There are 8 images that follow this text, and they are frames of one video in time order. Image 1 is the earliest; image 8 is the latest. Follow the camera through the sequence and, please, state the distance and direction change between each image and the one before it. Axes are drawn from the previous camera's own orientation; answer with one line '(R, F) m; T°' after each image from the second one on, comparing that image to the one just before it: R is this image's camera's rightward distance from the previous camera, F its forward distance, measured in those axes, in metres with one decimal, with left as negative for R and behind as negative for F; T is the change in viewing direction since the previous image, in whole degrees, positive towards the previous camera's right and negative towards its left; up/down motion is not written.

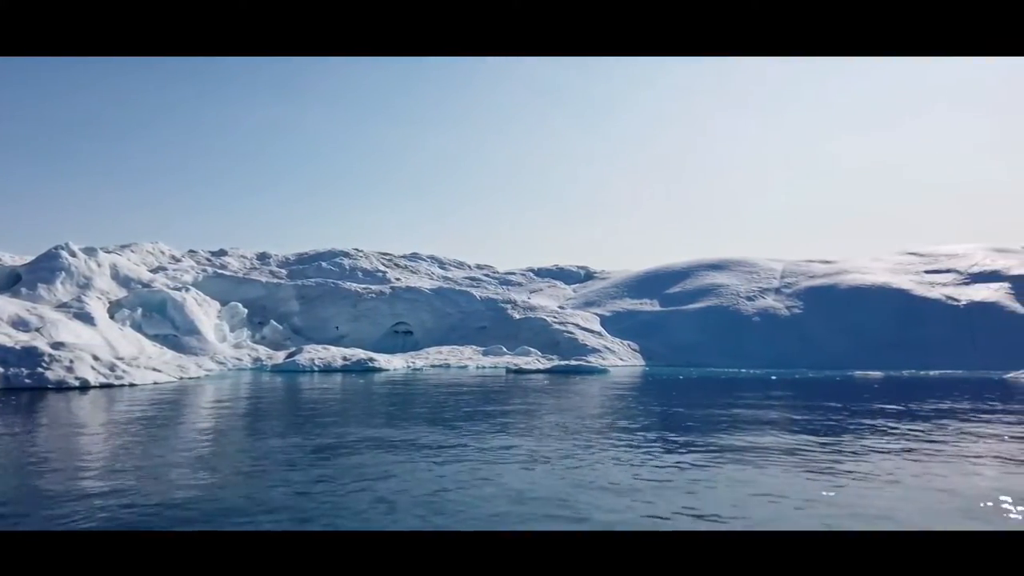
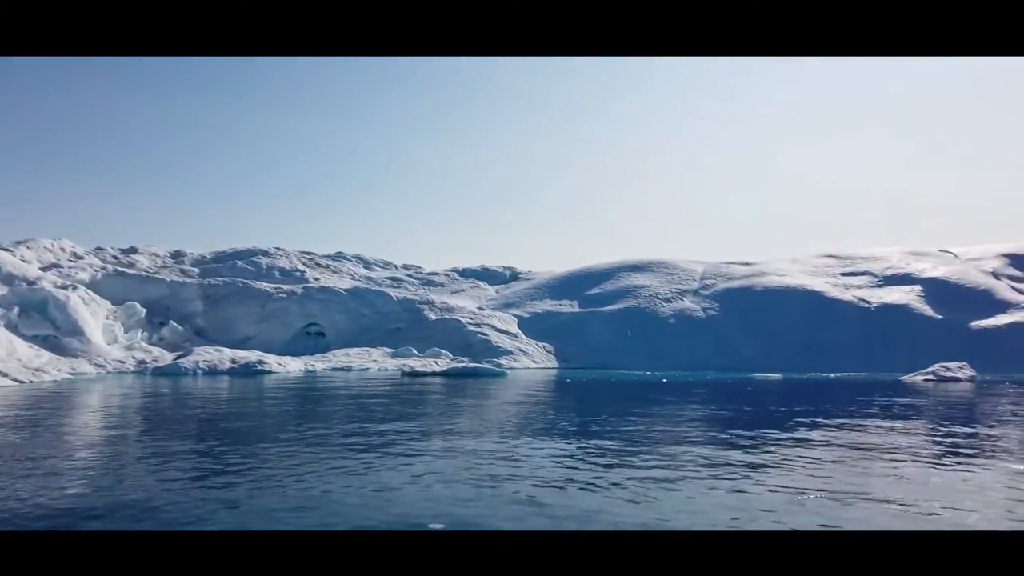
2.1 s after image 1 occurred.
(+3.5, +1.1) m; +2°
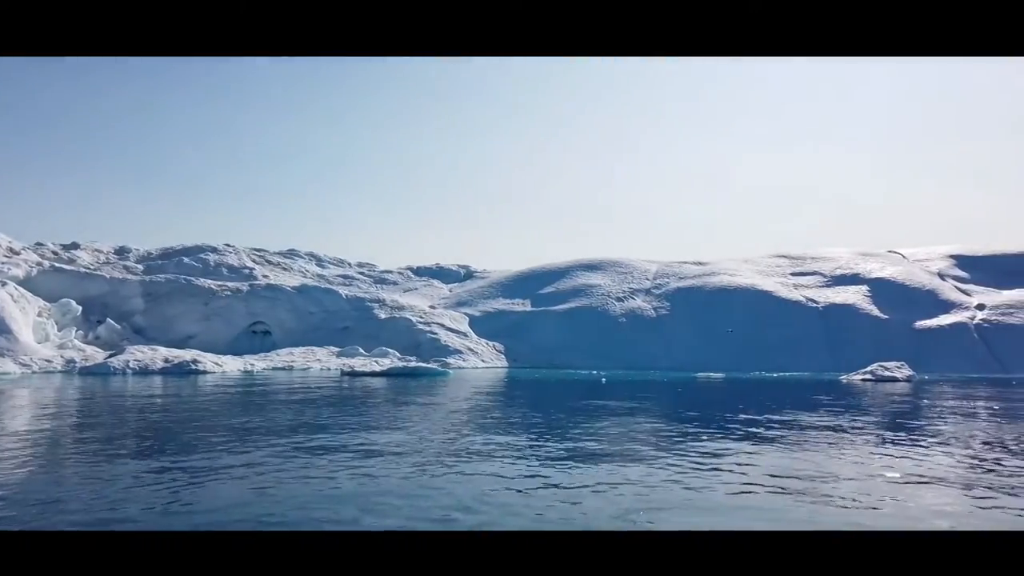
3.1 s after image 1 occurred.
(+1.4, +0.6) m; +2°
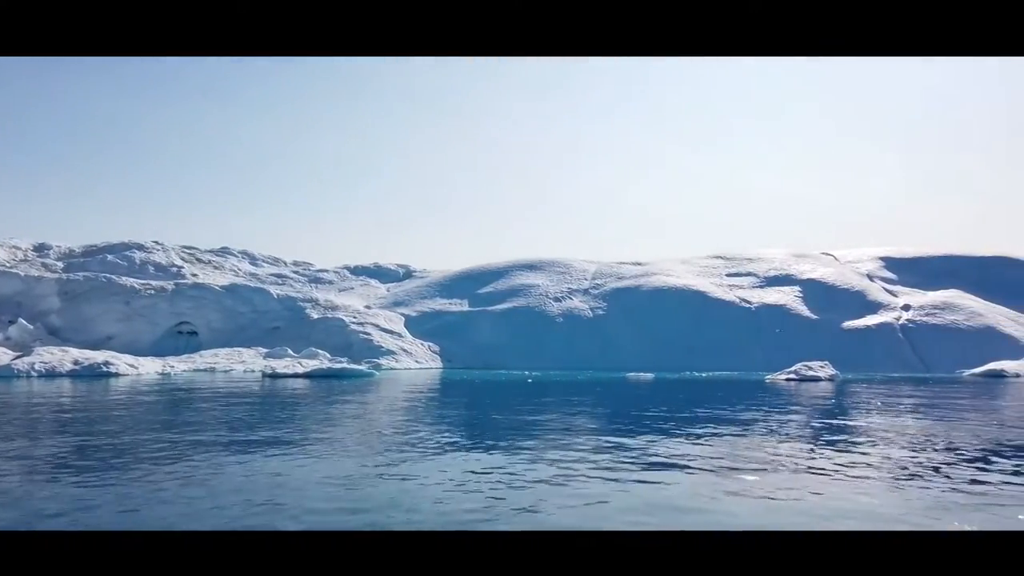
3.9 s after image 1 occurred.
(+1.2, +0.6) m; +3°
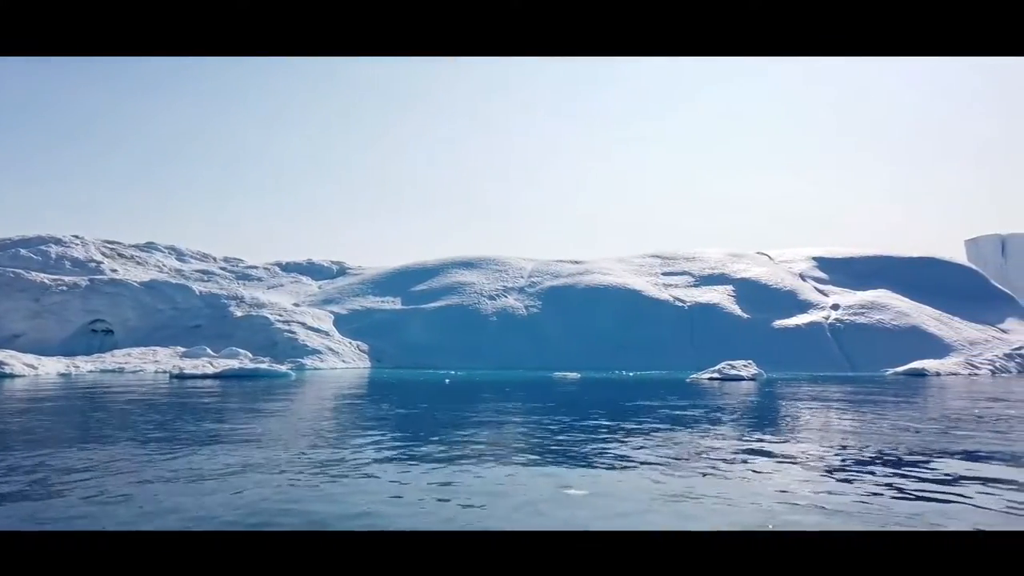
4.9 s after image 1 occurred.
(+1.5, +0.9) m; +3°
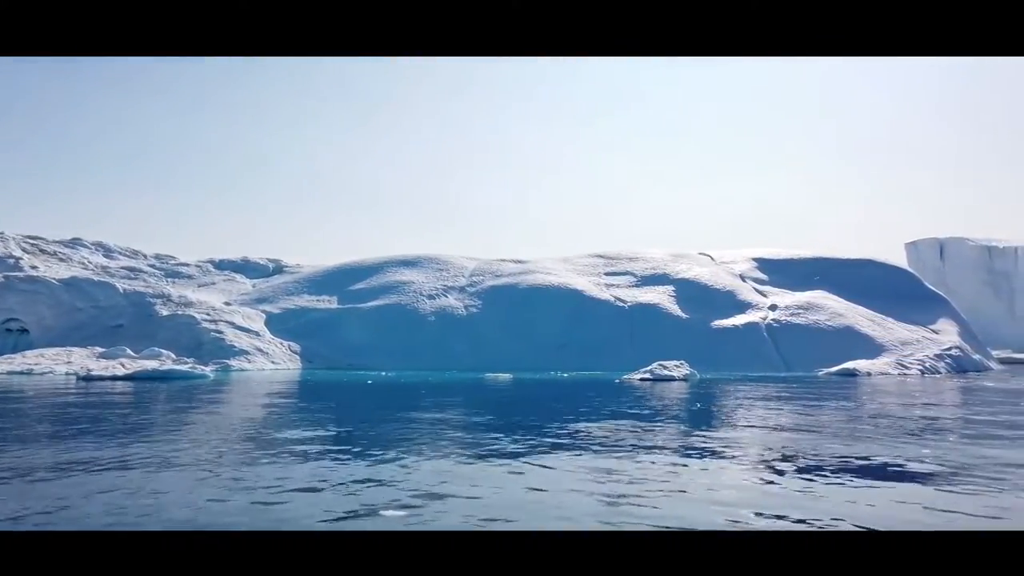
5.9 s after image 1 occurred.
(+1.2, +0.8) m; +3°
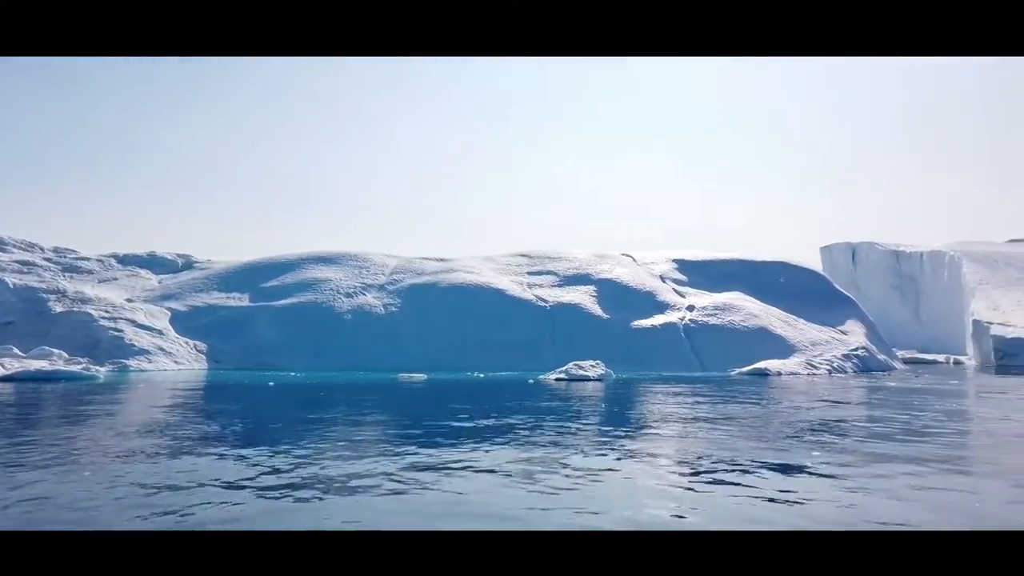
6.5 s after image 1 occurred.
(+0.7, +0.6) m; +5°
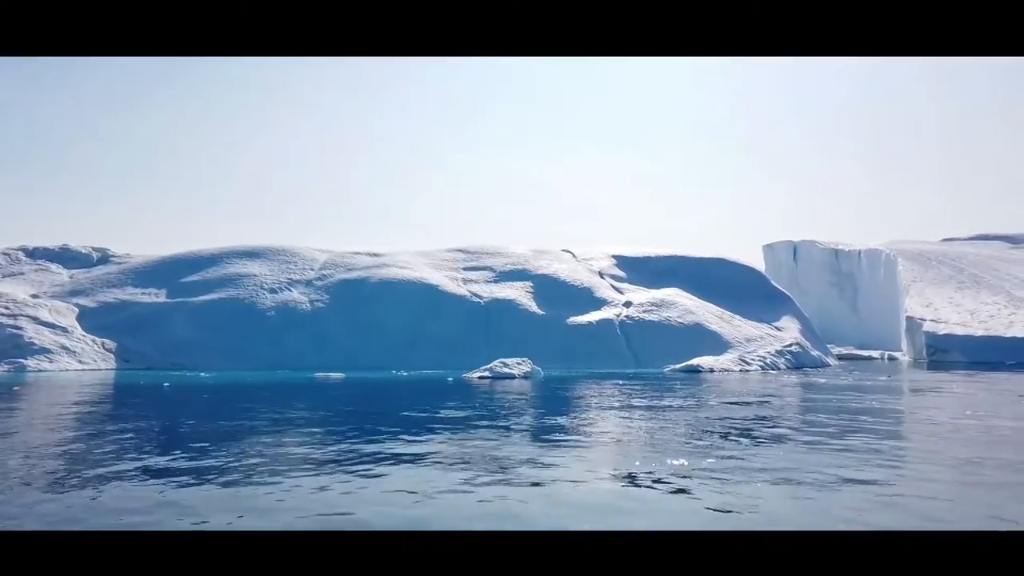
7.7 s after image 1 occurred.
(+1.2, +1.2) m; +4°
